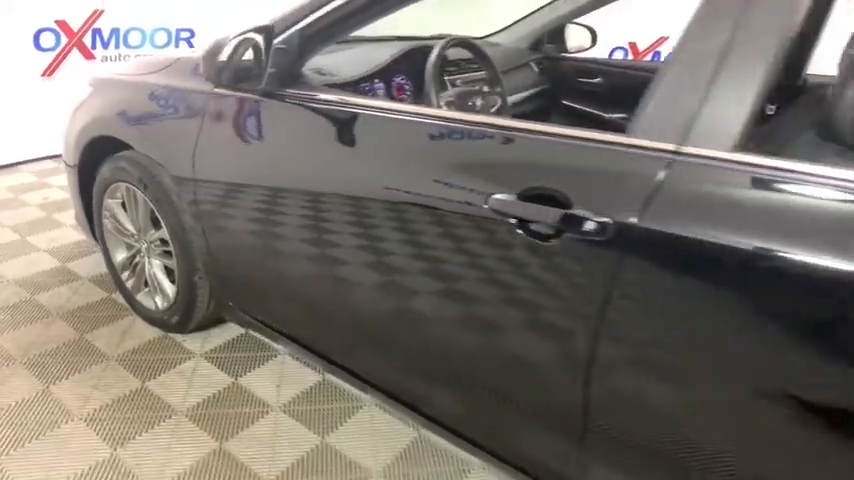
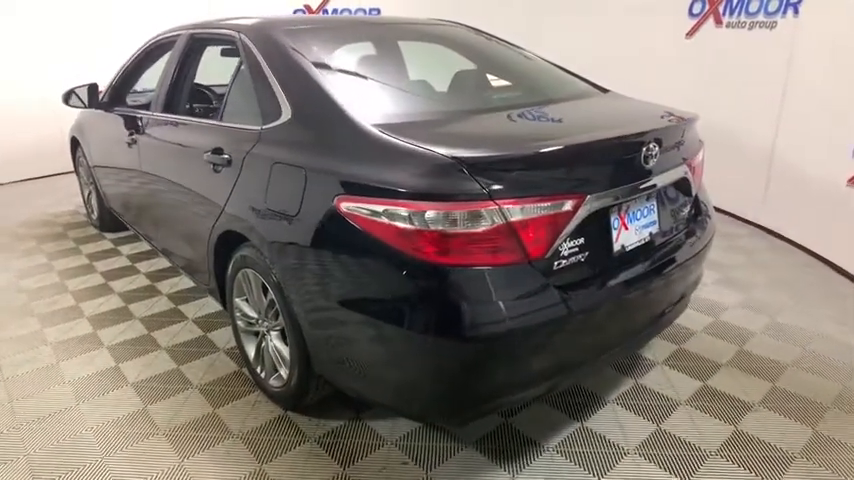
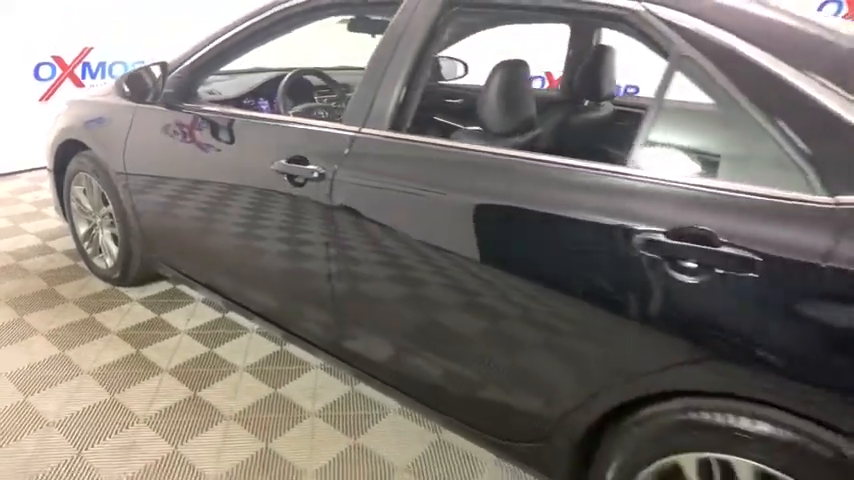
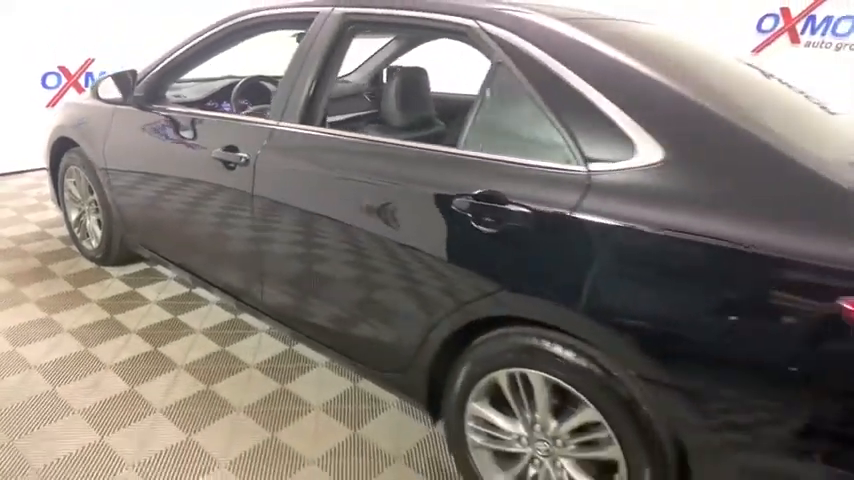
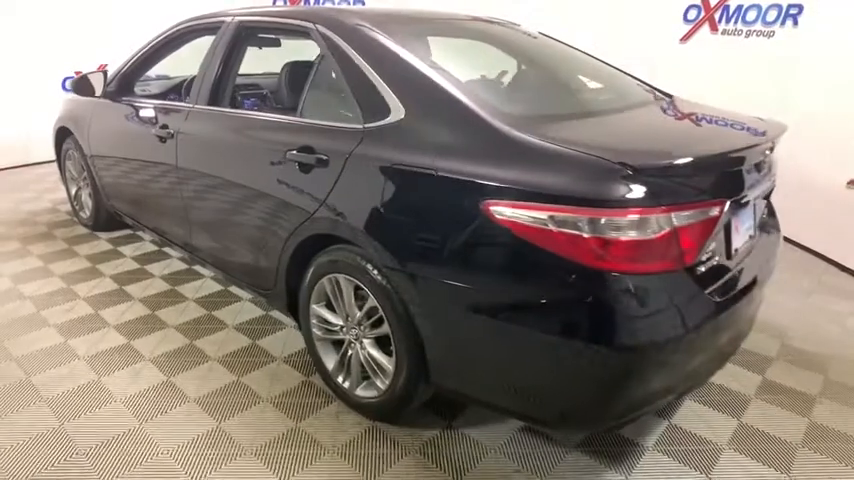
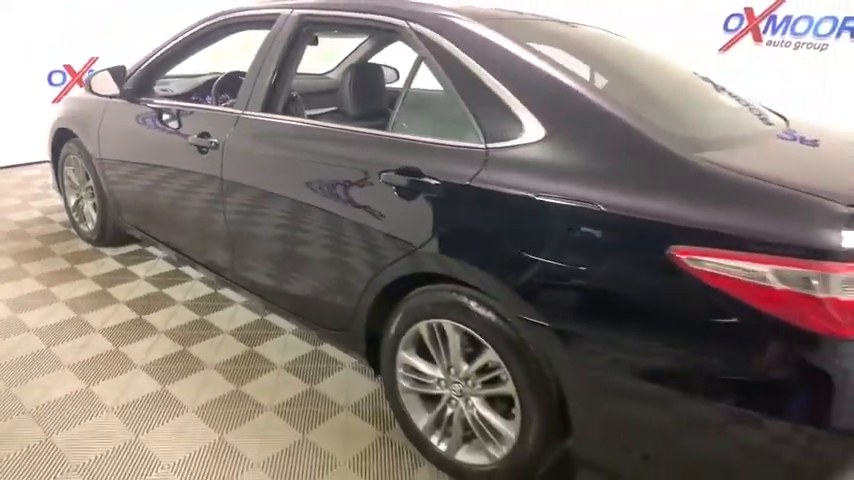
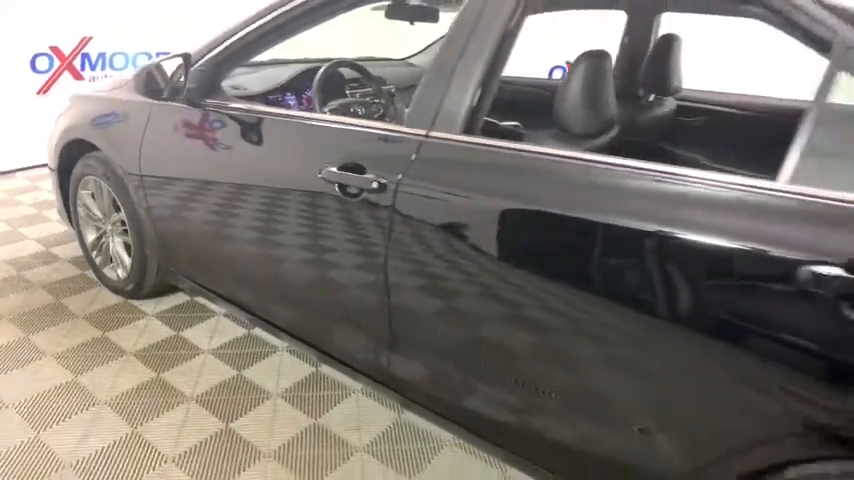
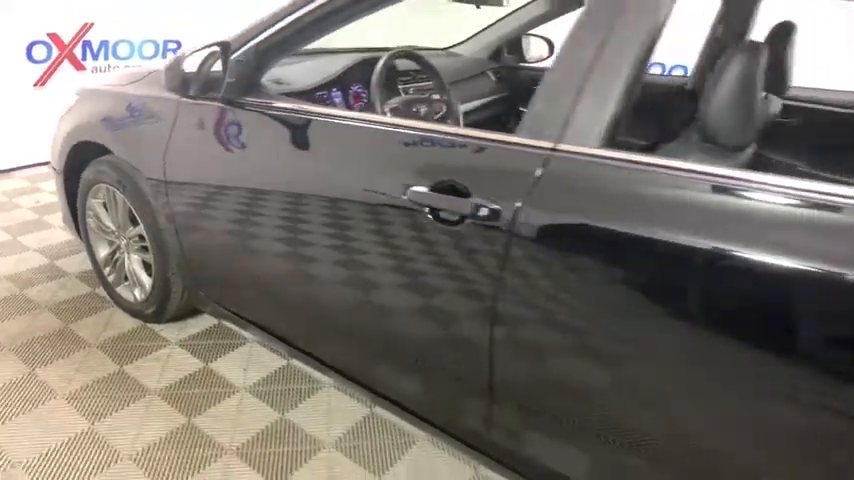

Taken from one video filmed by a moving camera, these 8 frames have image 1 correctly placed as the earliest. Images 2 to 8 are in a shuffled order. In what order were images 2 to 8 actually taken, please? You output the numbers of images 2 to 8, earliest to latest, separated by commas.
8, 7, 3, 4, 6, 5, 2
